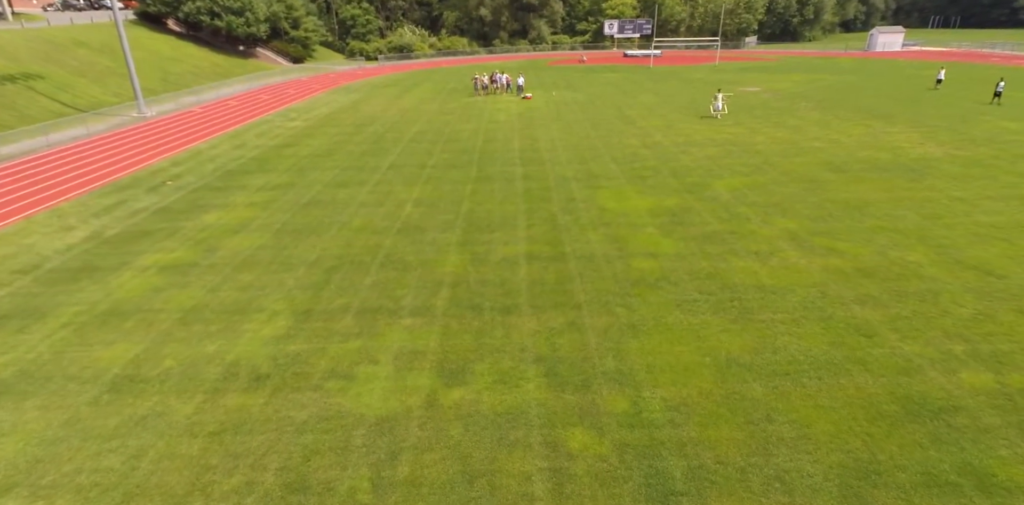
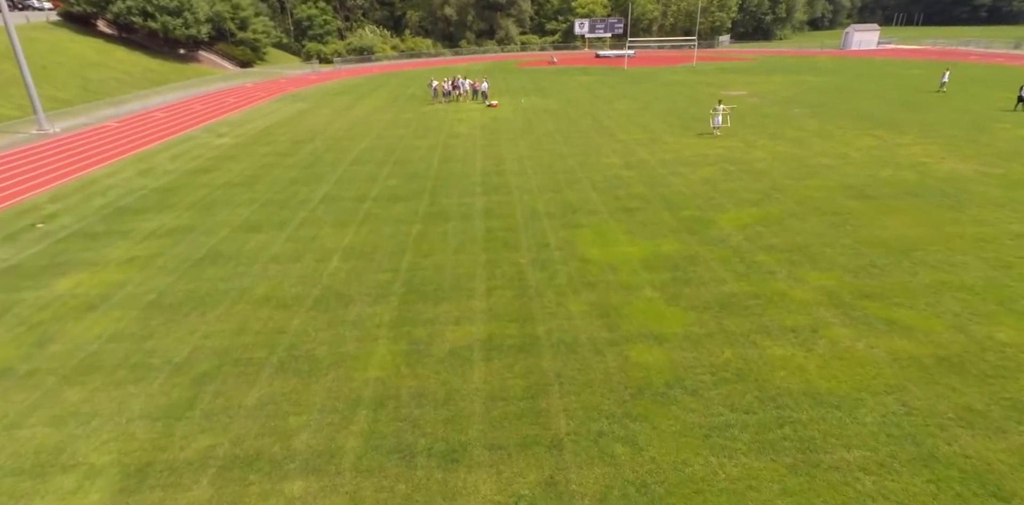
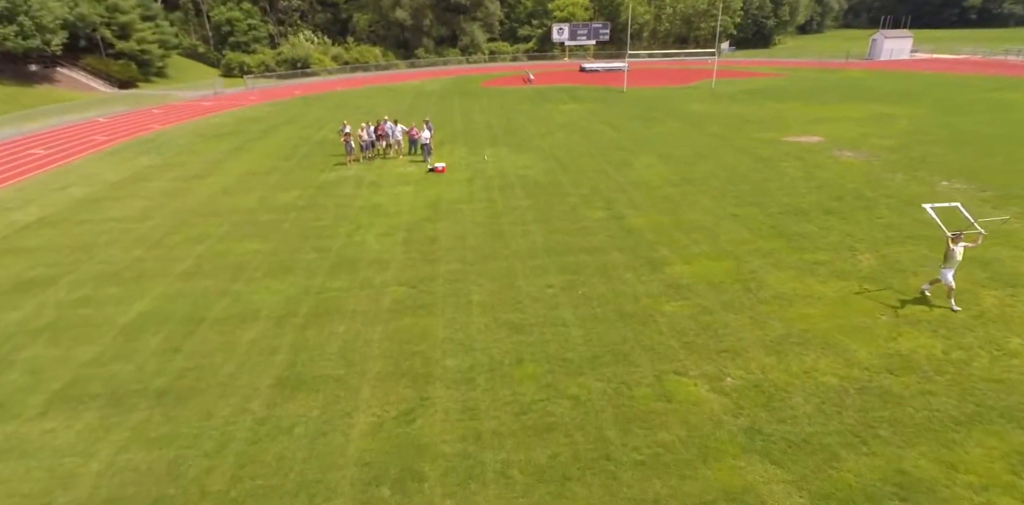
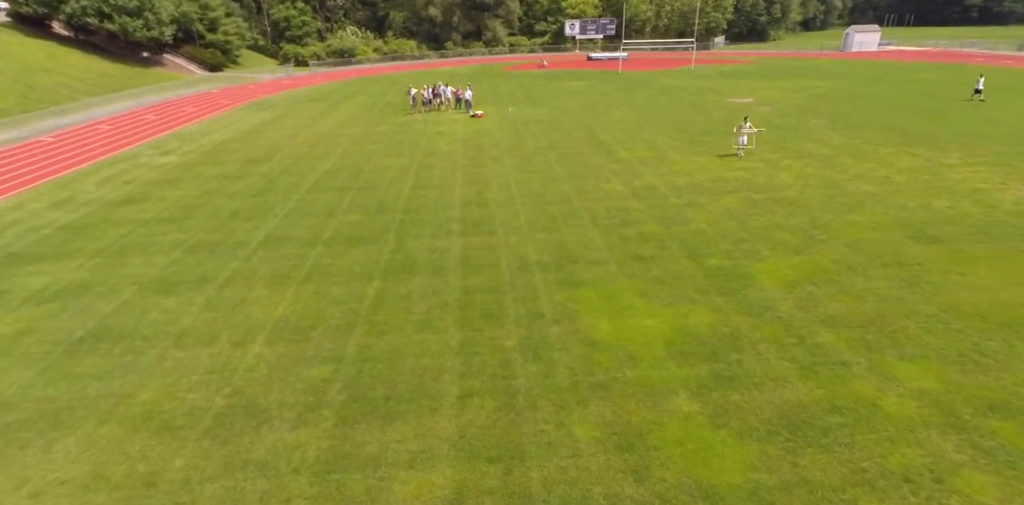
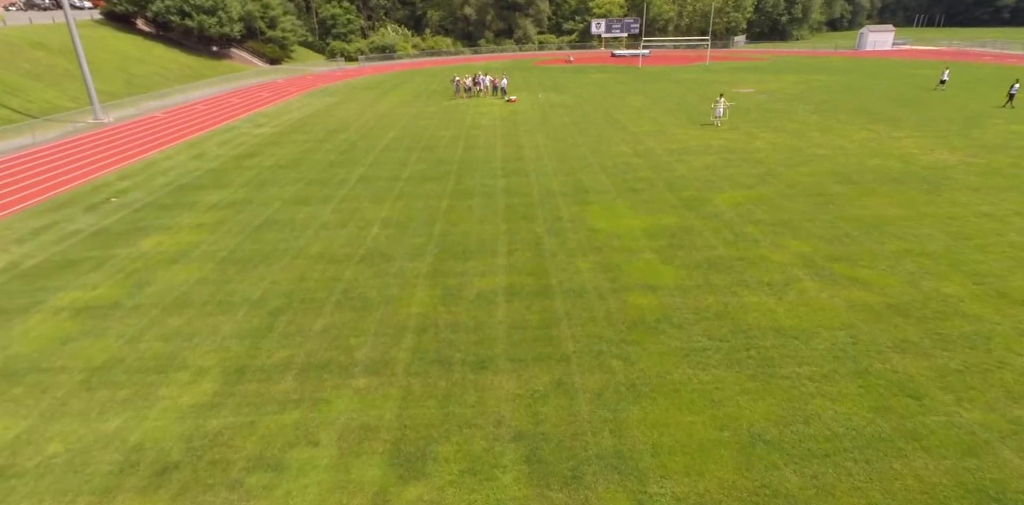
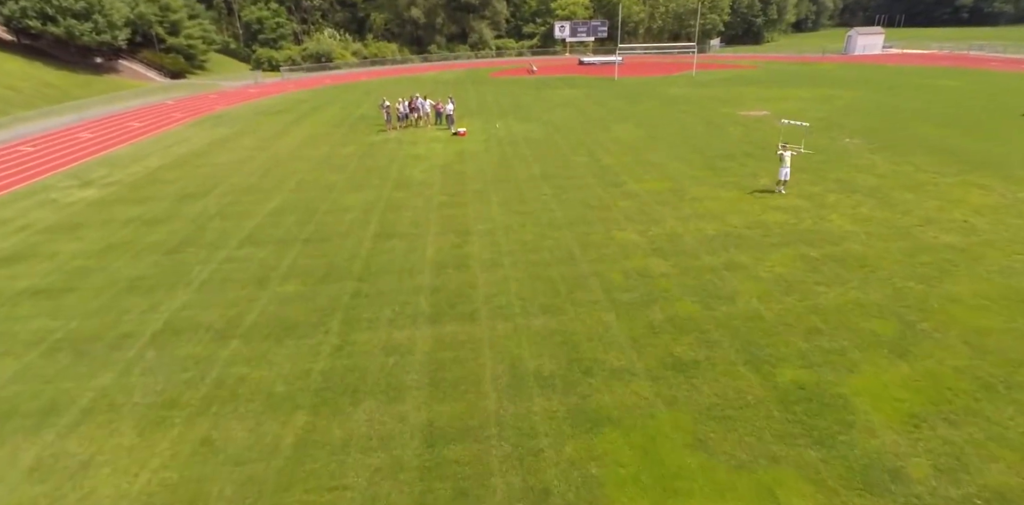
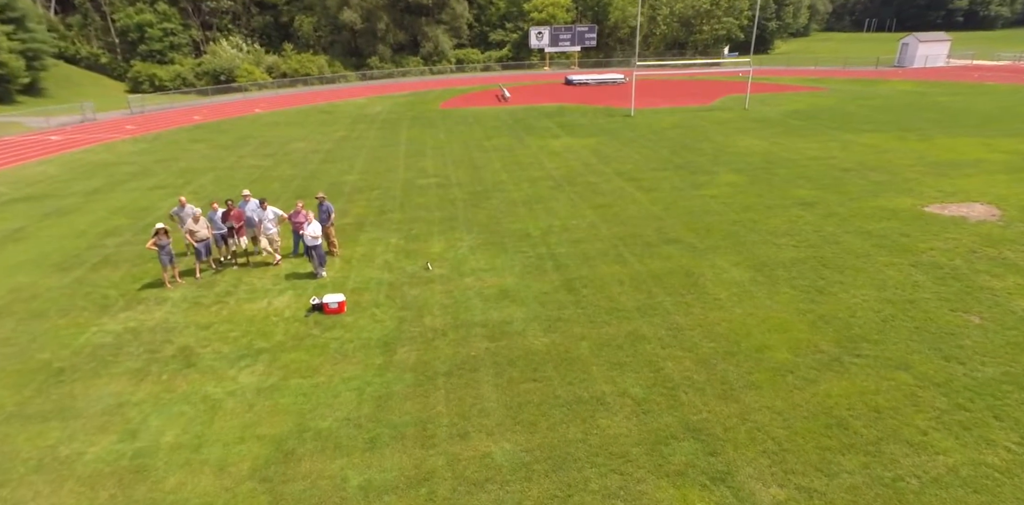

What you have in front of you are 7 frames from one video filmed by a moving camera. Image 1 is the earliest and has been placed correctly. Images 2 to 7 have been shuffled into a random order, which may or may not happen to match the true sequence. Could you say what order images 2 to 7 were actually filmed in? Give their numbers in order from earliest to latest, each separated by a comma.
5, 2, 4, 6, 3, 7
